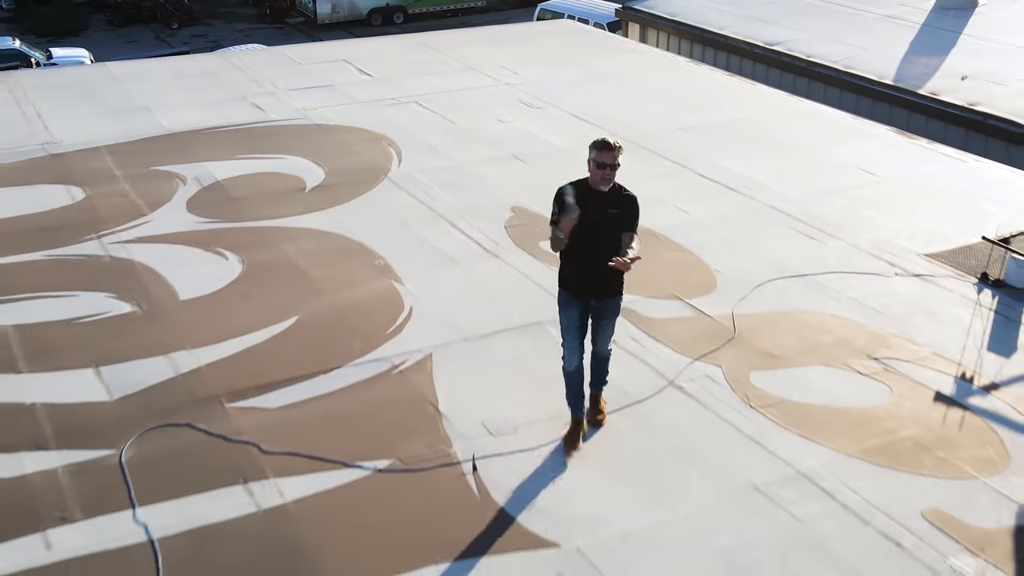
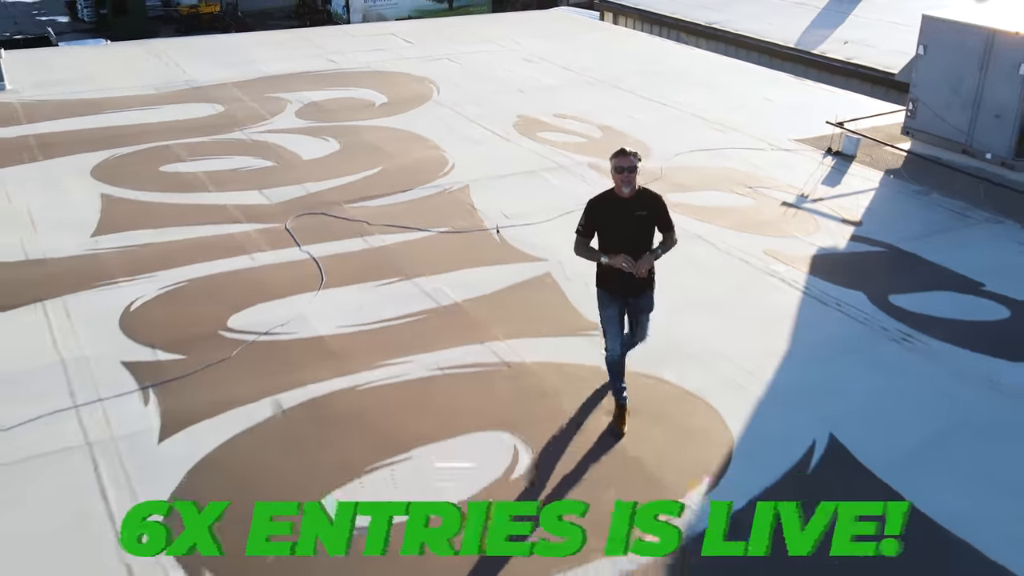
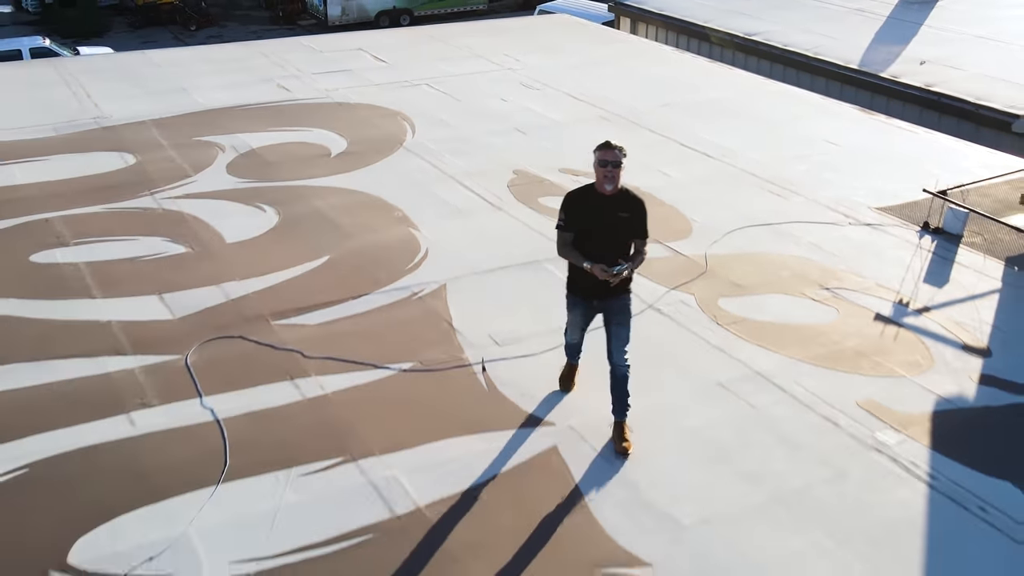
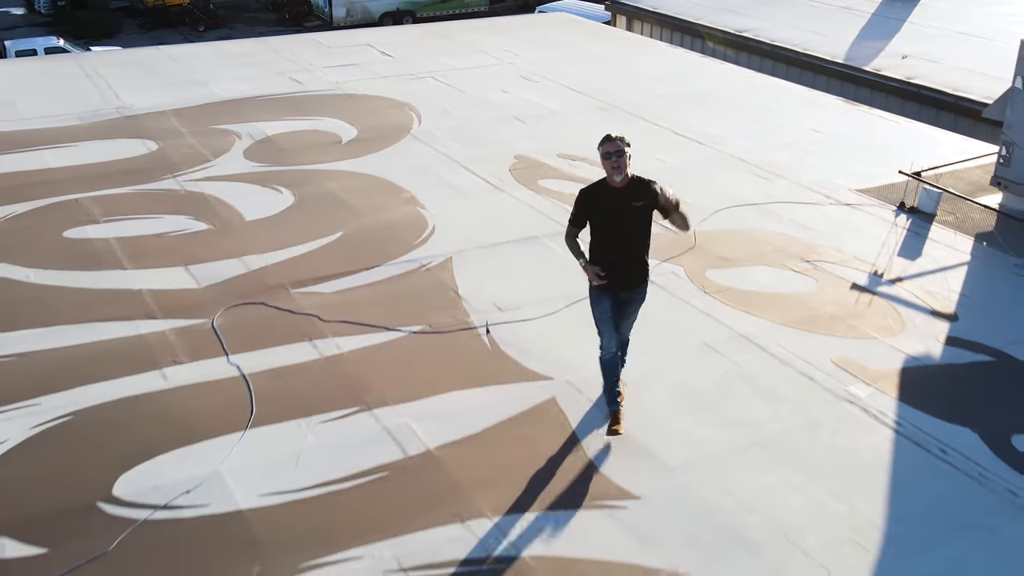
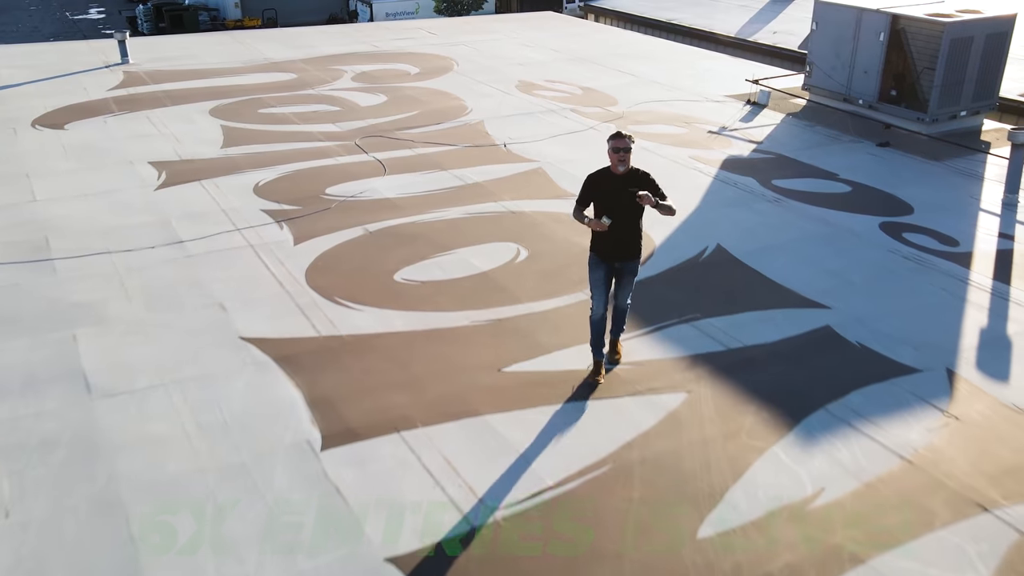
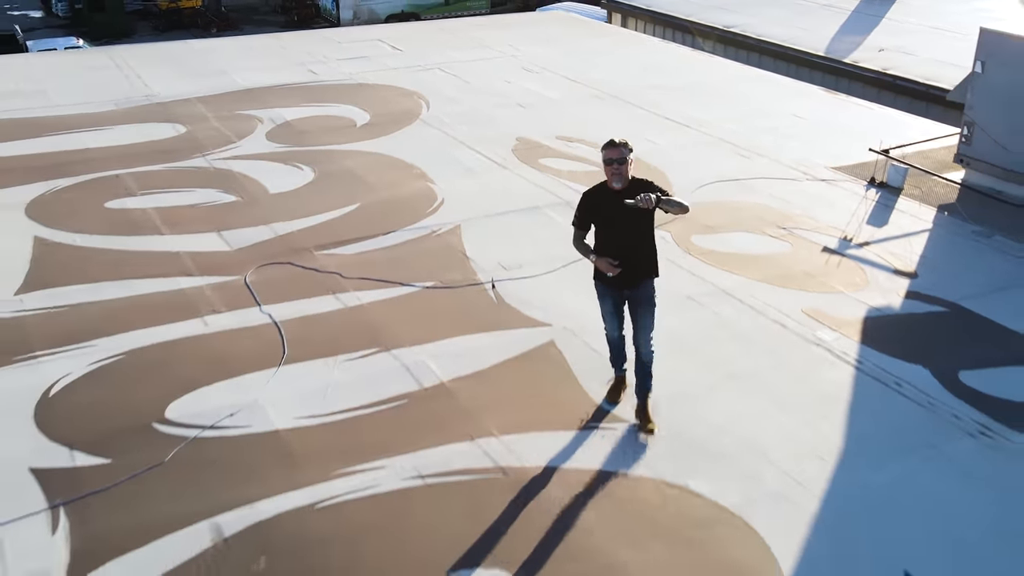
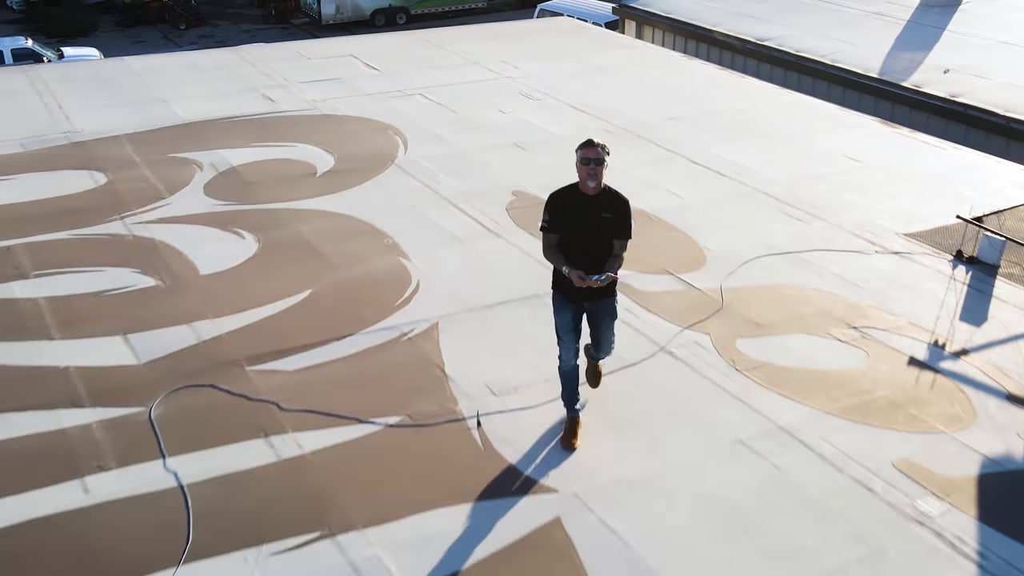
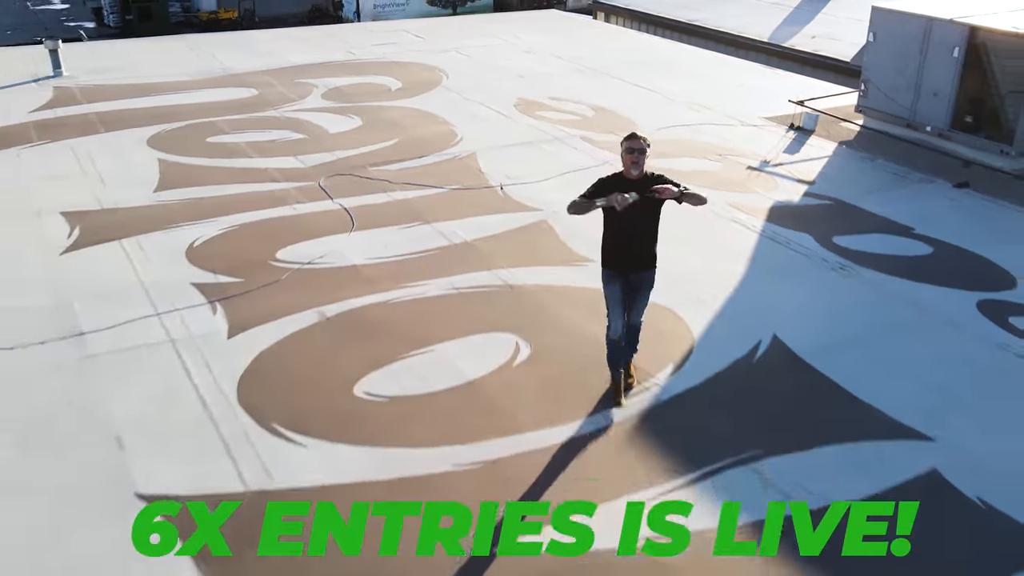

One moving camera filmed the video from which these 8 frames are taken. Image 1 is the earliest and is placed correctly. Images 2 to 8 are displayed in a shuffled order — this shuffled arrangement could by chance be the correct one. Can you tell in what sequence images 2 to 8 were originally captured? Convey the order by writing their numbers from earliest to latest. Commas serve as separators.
7, 3, 4, 6, 2, 8, 5
